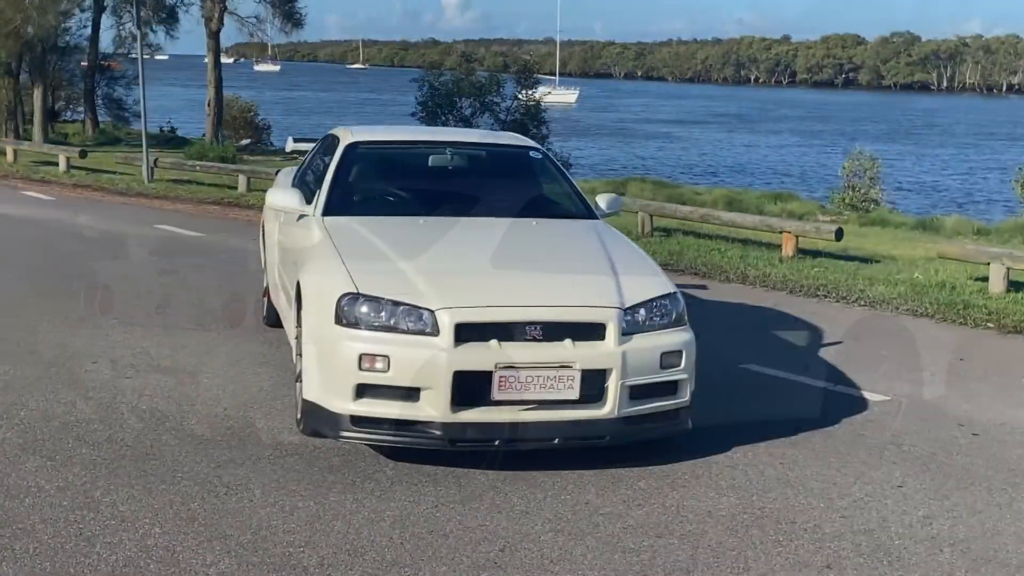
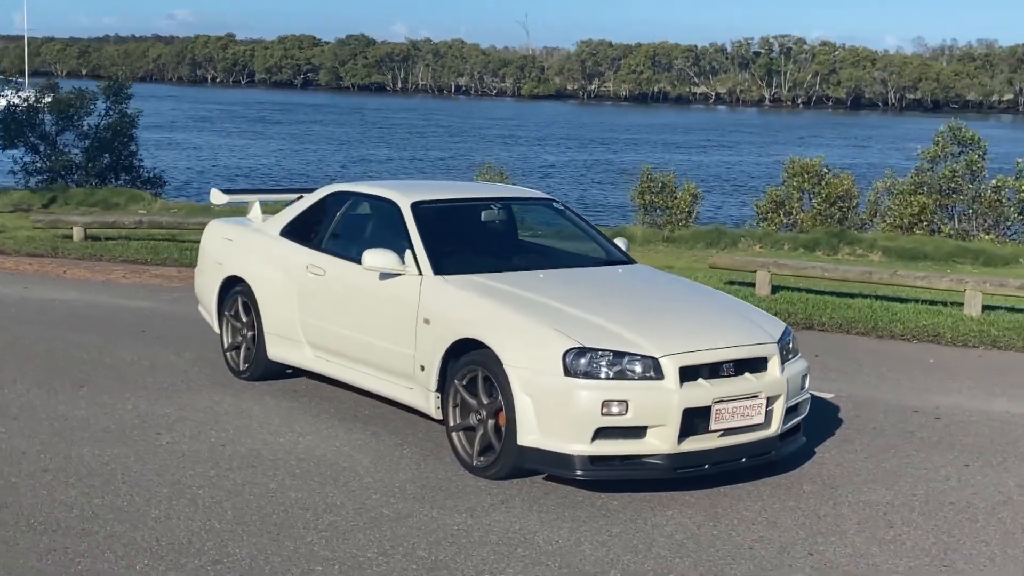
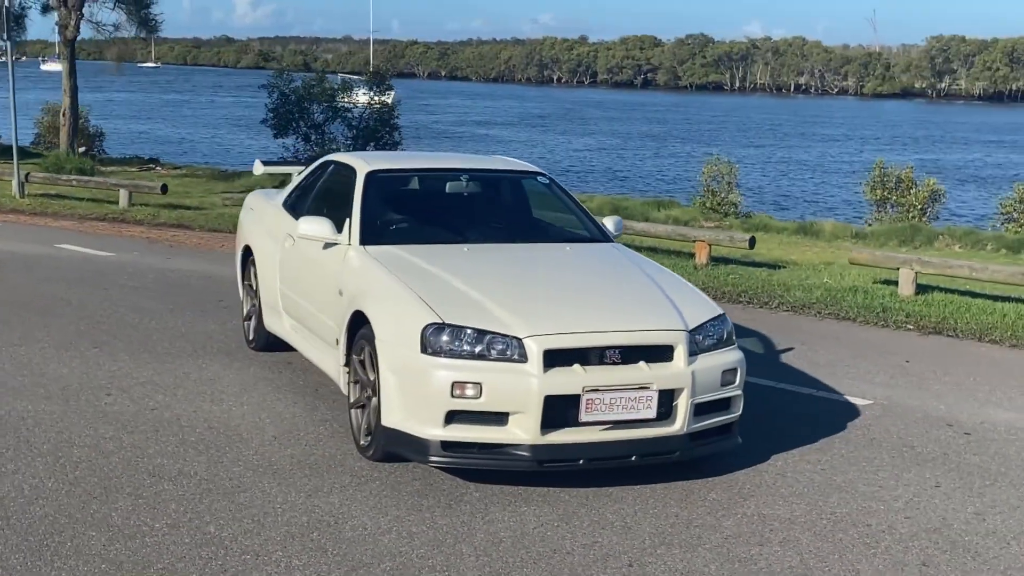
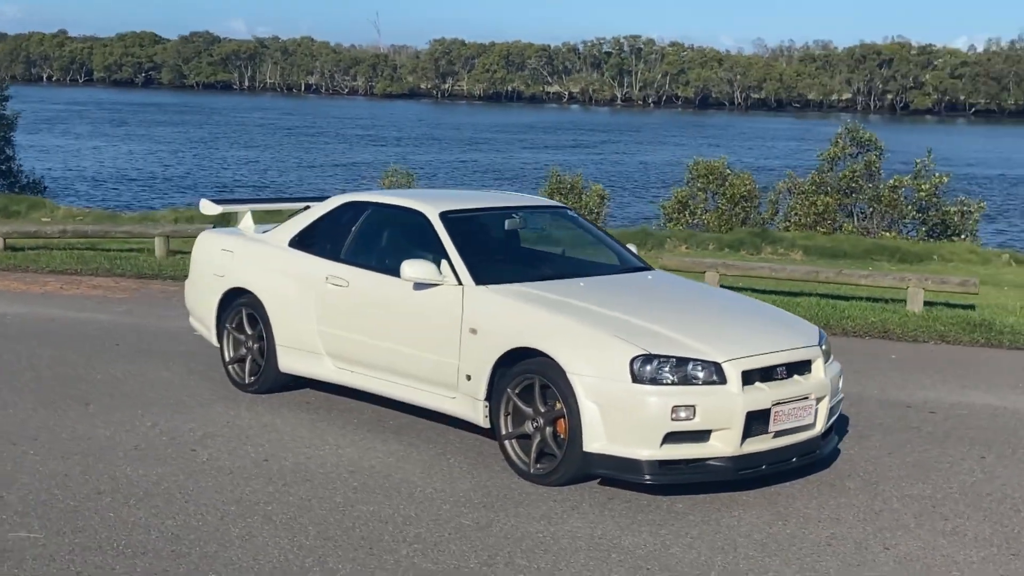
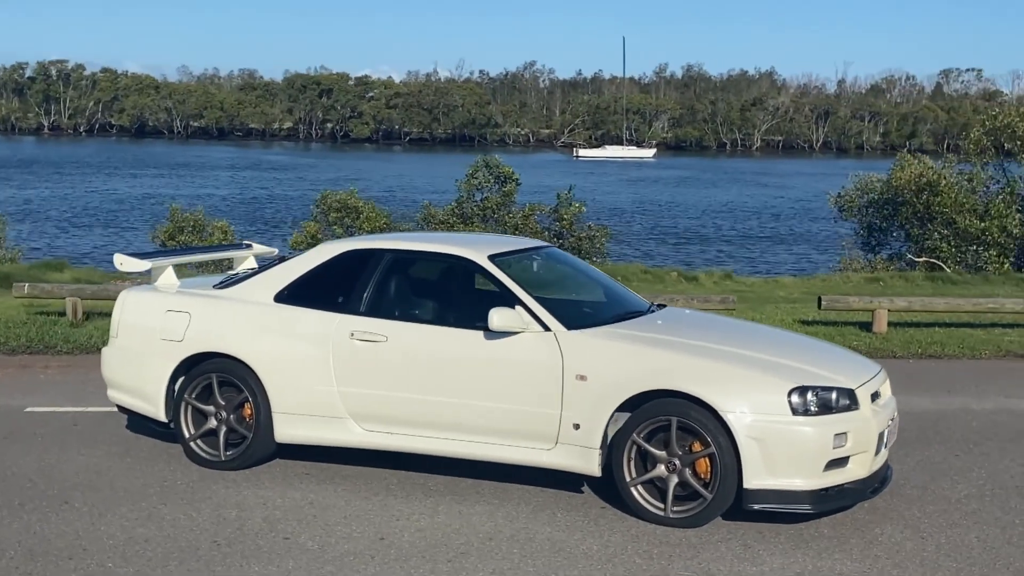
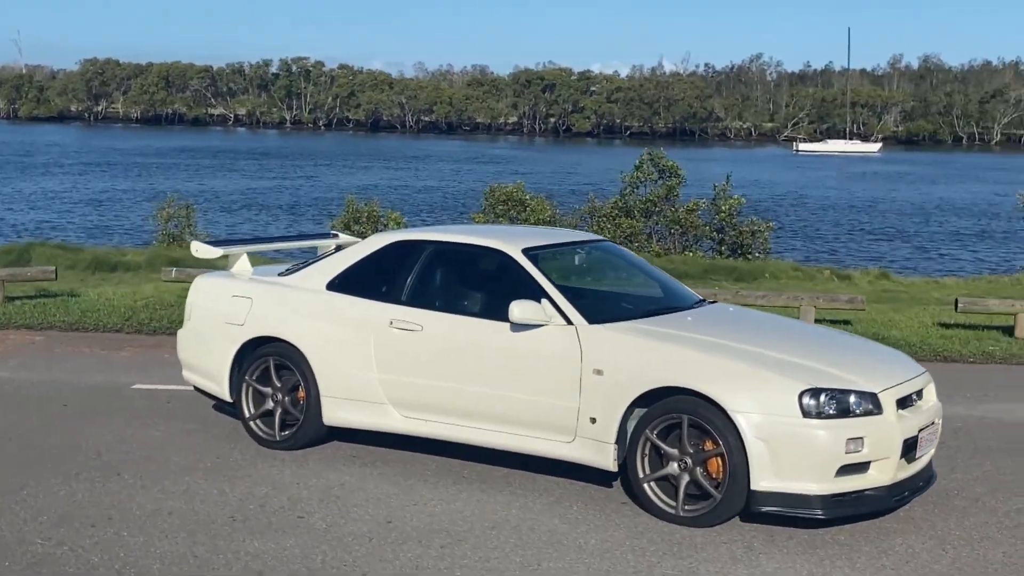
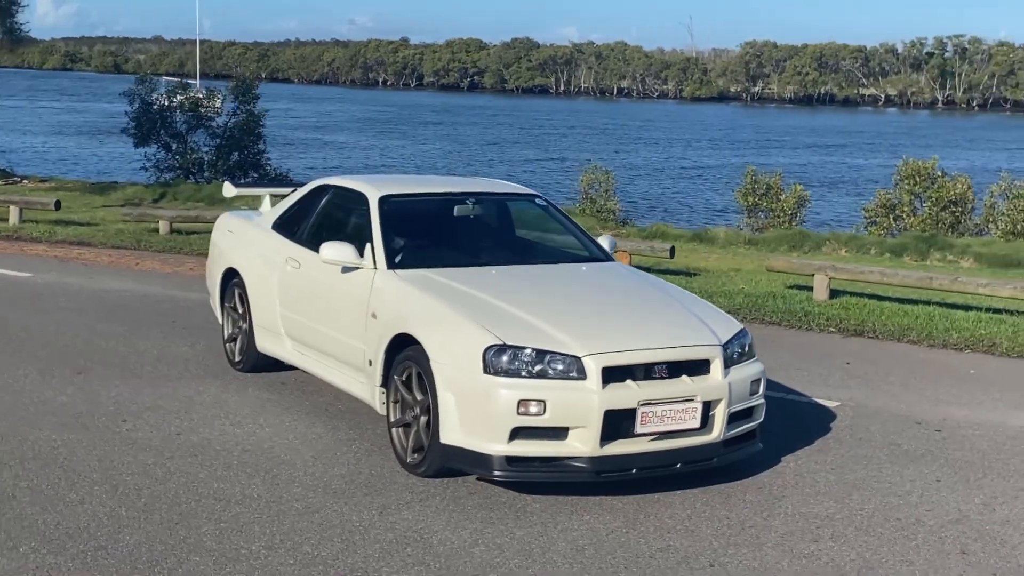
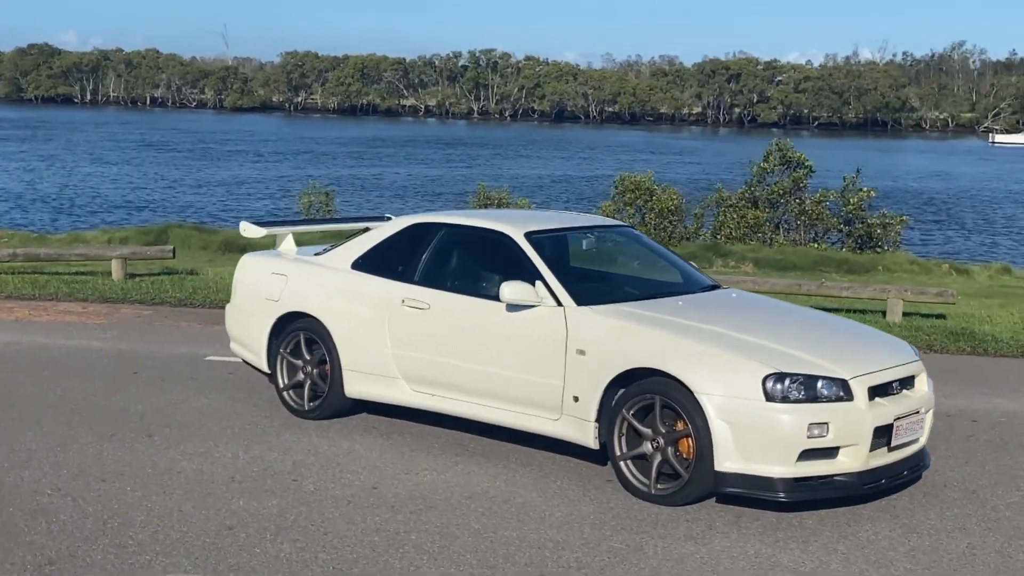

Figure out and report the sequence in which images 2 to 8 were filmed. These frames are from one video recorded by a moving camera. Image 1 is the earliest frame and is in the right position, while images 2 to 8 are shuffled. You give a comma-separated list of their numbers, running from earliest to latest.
3, 7, 2, 4, 8, 6, 5
